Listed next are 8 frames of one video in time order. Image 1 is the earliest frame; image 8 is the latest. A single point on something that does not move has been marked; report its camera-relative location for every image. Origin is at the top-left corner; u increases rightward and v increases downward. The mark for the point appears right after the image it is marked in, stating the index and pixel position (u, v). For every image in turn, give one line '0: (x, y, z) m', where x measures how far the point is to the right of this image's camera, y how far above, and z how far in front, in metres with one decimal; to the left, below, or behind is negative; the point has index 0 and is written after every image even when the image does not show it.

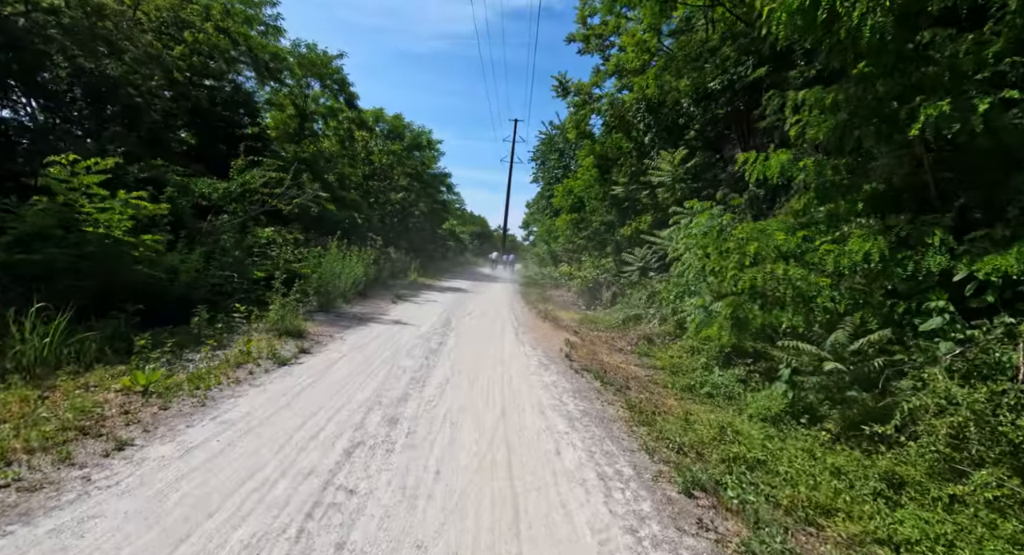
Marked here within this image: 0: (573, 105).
0: (+2.3, +6.5, +19.4) m
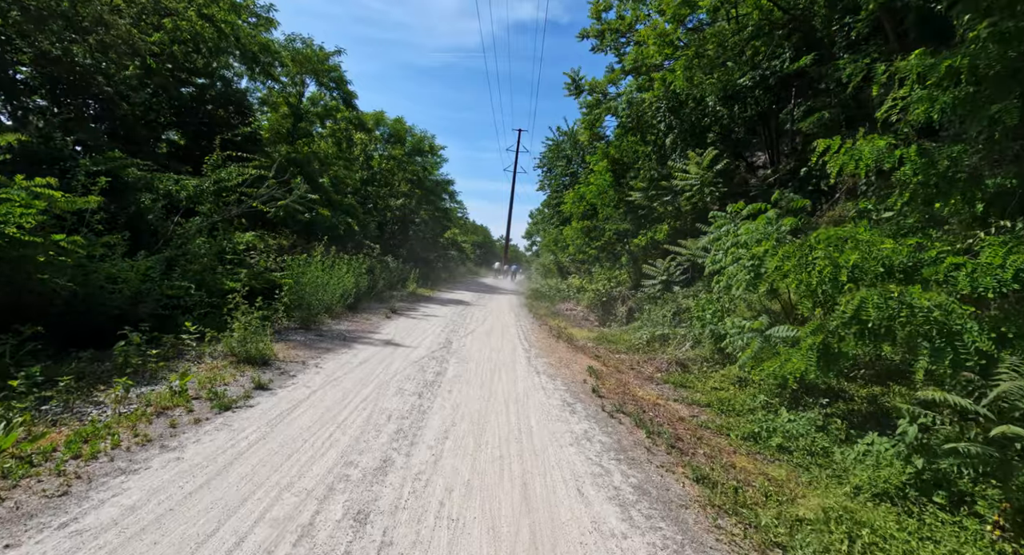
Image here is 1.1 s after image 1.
0: (+2.5, +6.0, +18.1) m
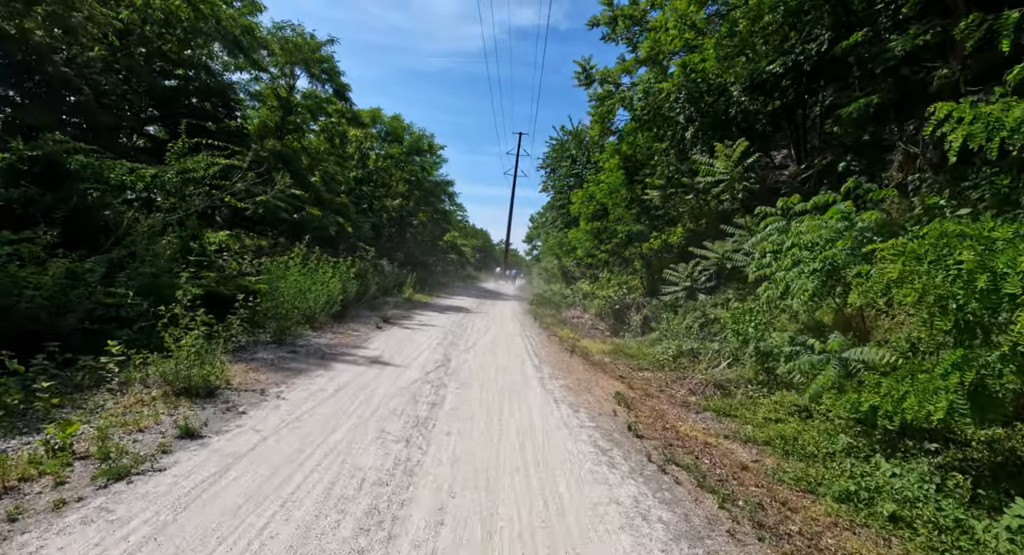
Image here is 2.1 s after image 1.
0: (+2.7, +5.9, +16.8) m
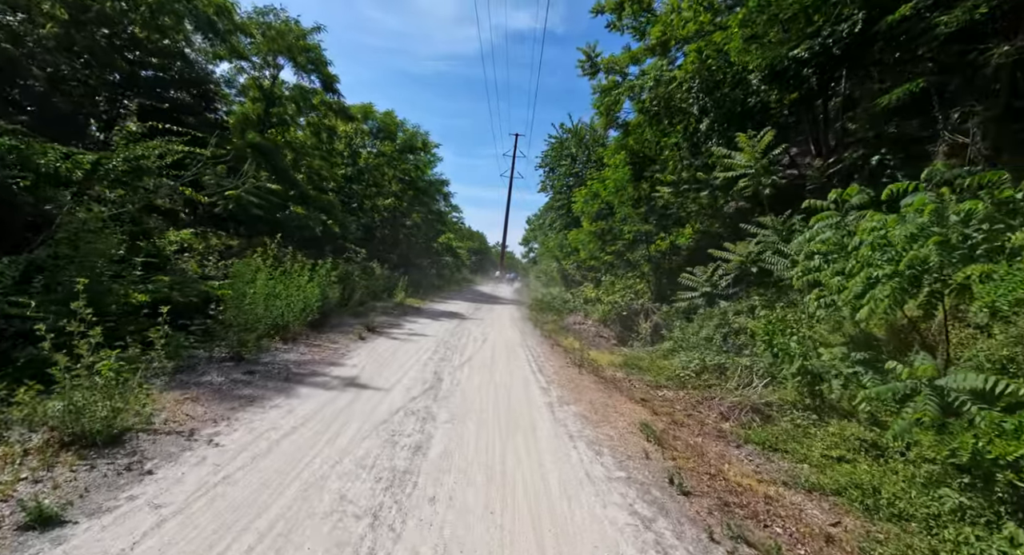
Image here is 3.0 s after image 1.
0: (+2.7, +5.7, +15.7) m
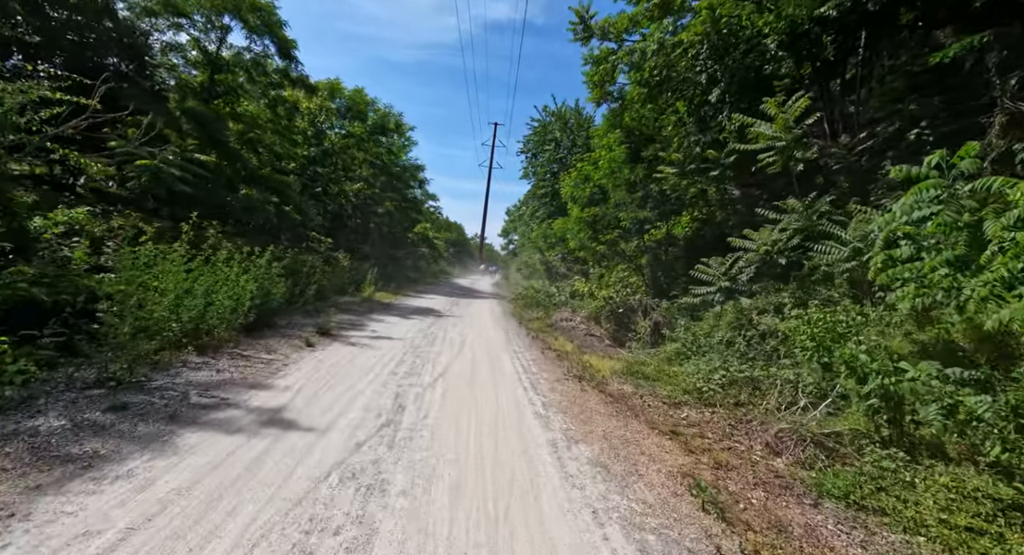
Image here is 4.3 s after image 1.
0: (+2.2, +5.9, +14.0) m
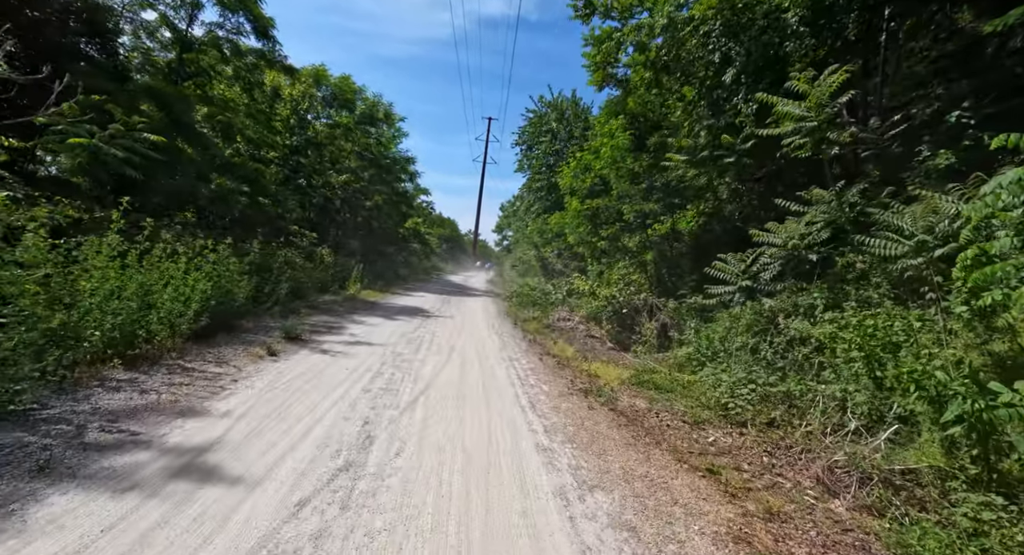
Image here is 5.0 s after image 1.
0: (+2.0, +6.0, +13.0) m
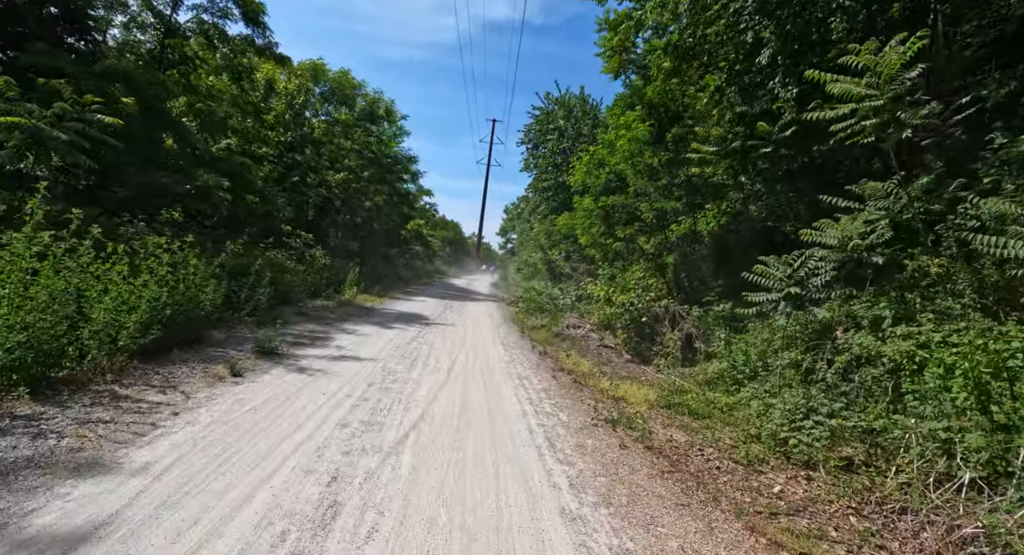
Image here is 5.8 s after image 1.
0: (+2.2, +5.9, +11.9) m
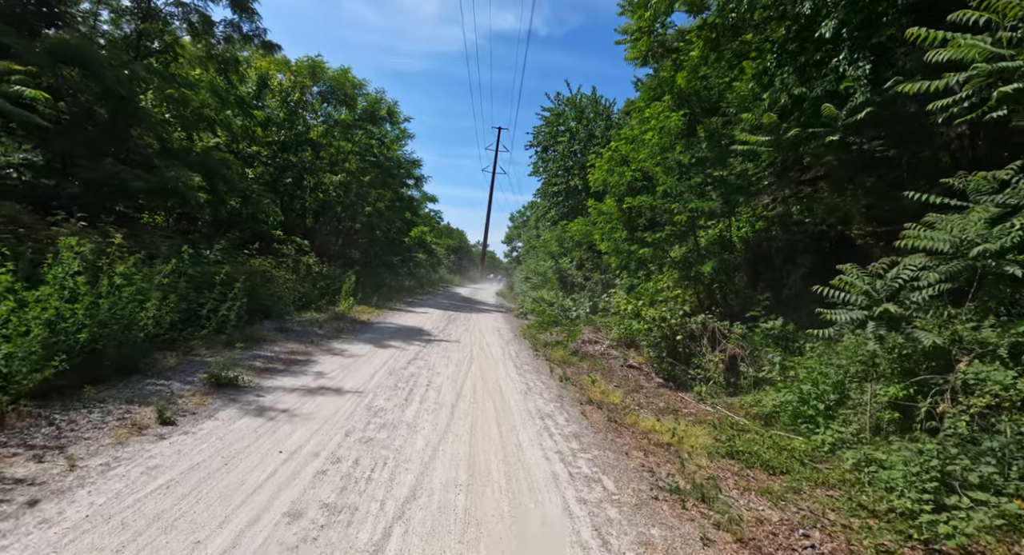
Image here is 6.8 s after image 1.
0: (+2.5, +5.7, +10.6) m
